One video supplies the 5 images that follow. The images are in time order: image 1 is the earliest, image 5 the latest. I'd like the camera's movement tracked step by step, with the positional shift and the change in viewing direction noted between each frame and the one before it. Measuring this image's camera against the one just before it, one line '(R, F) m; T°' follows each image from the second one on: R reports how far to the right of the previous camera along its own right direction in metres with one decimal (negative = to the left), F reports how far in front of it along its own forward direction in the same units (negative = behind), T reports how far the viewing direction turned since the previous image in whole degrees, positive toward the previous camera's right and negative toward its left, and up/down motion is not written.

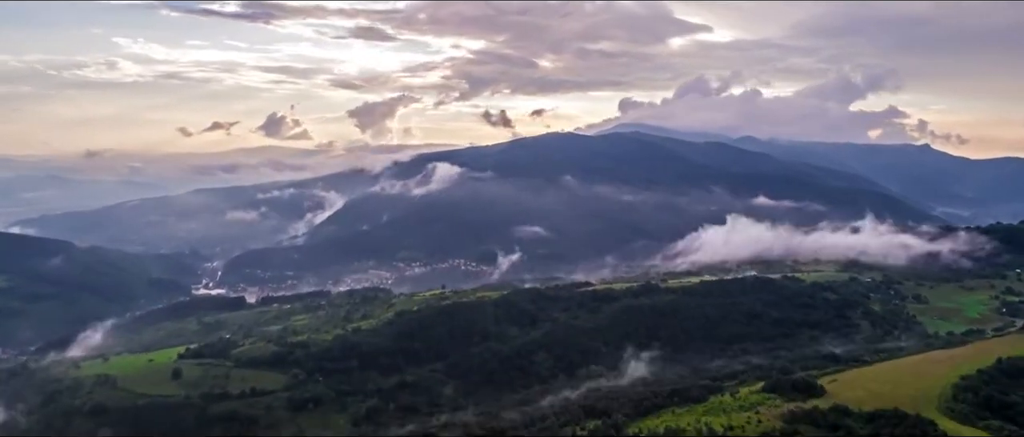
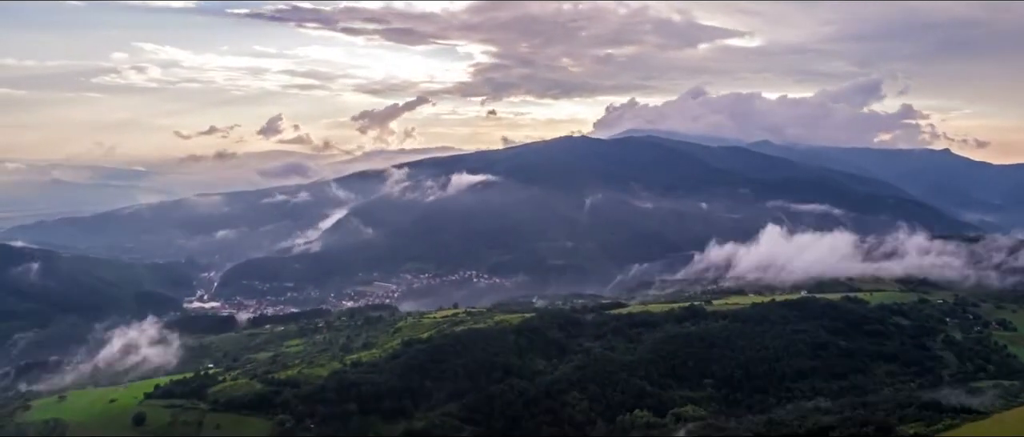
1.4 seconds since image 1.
(-1.1, +7.3) m; -1°
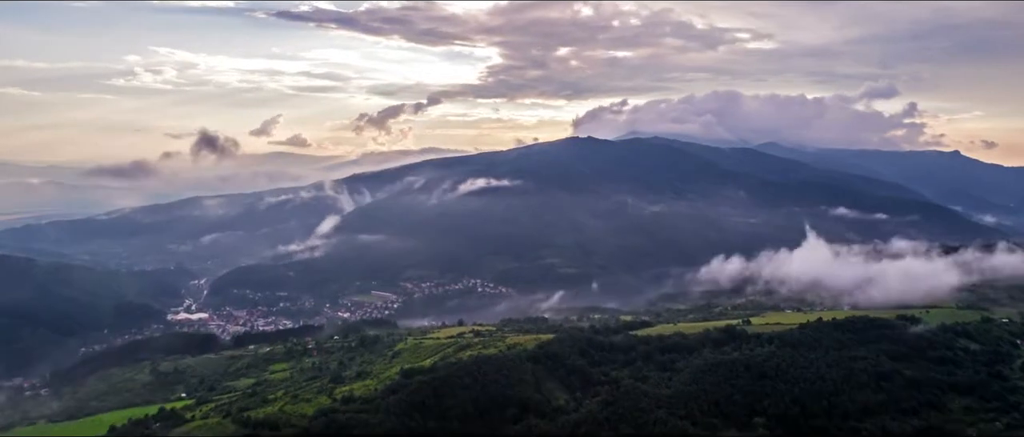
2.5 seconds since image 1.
(-0.8, +6.0) m; 0°
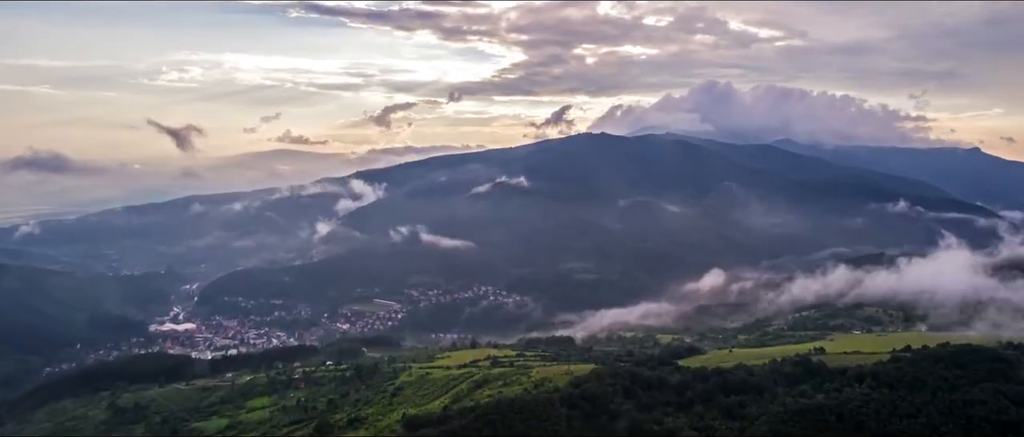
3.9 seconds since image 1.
(-1.0, +7.9) m; 0°
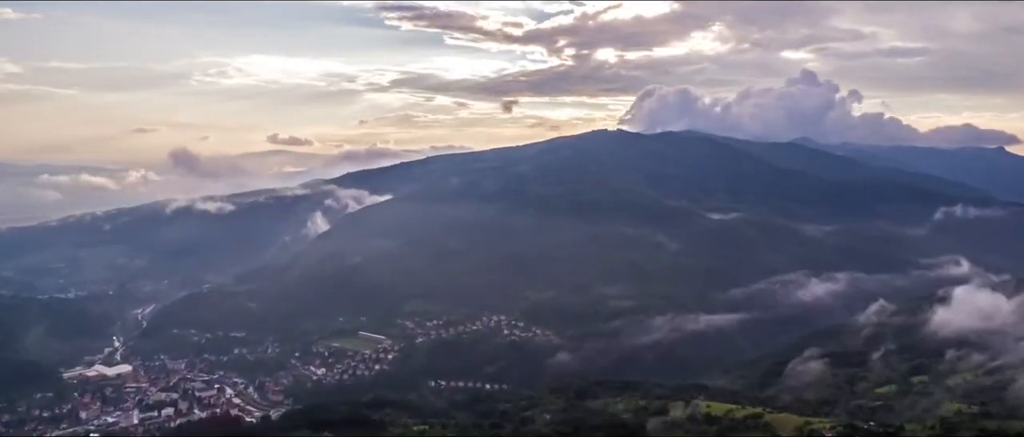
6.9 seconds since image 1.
(-1.9, +17.4) m; 0°
